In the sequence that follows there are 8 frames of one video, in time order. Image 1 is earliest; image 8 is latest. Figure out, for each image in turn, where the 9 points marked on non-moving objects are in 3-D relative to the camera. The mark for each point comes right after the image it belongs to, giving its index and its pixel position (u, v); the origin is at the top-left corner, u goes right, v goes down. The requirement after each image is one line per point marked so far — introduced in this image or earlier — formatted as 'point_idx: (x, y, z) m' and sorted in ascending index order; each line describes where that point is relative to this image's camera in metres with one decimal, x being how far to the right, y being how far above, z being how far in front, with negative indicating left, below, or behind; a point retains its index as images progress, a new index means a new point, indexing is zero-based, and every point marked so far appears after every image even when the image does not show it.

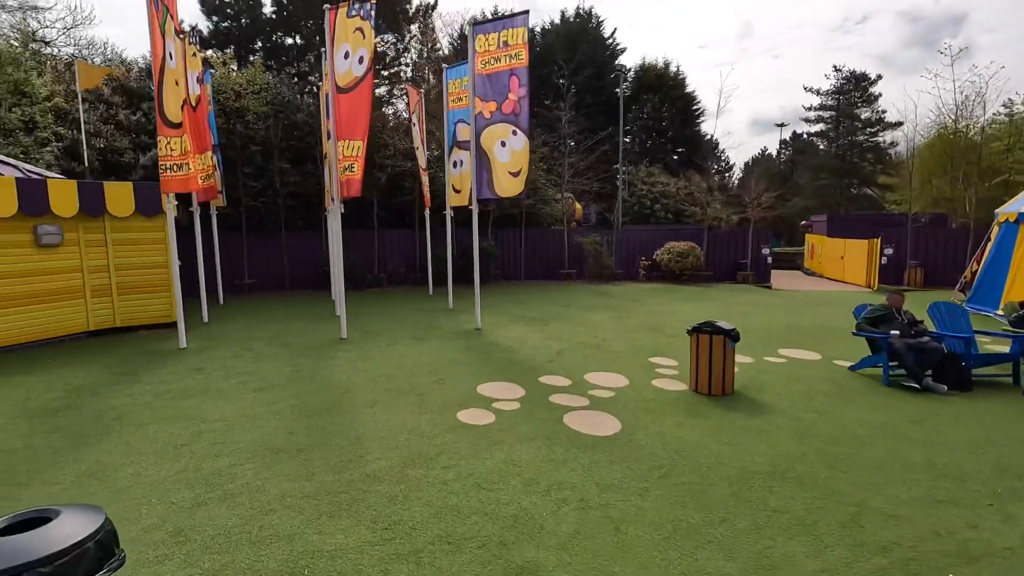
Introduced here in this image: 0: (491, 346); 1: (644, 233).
0: (-0.4, -1.0, +9.0) m
1: (+4.9, +2.0, +19.9) m
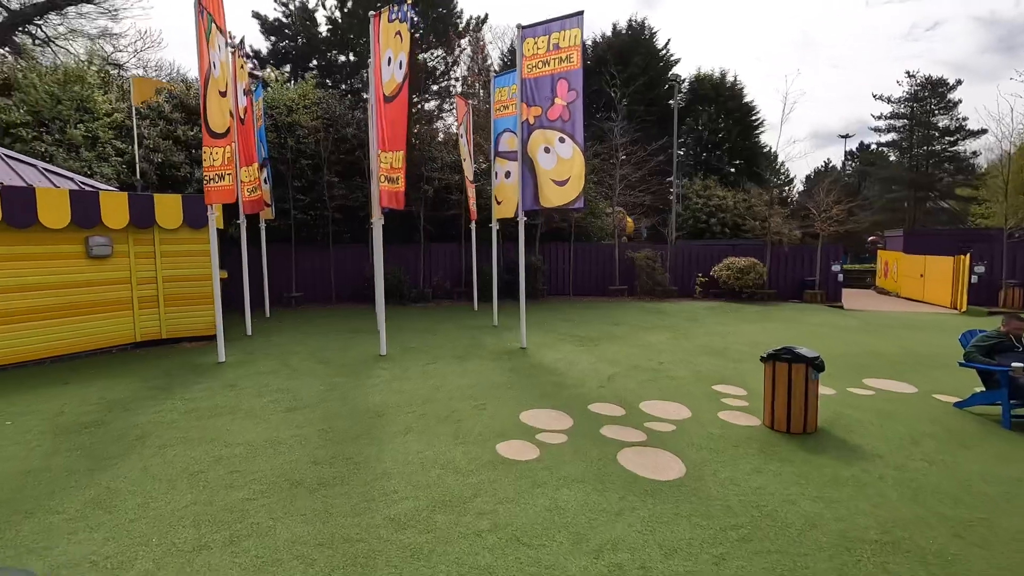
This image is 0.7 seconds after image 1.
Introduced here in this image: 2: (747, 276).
0: (+0.4, -1.2, +8.3) m
1: (+6.6, +1.4, +18.9) m
2: (+7.4, +0.4, +16.9) m
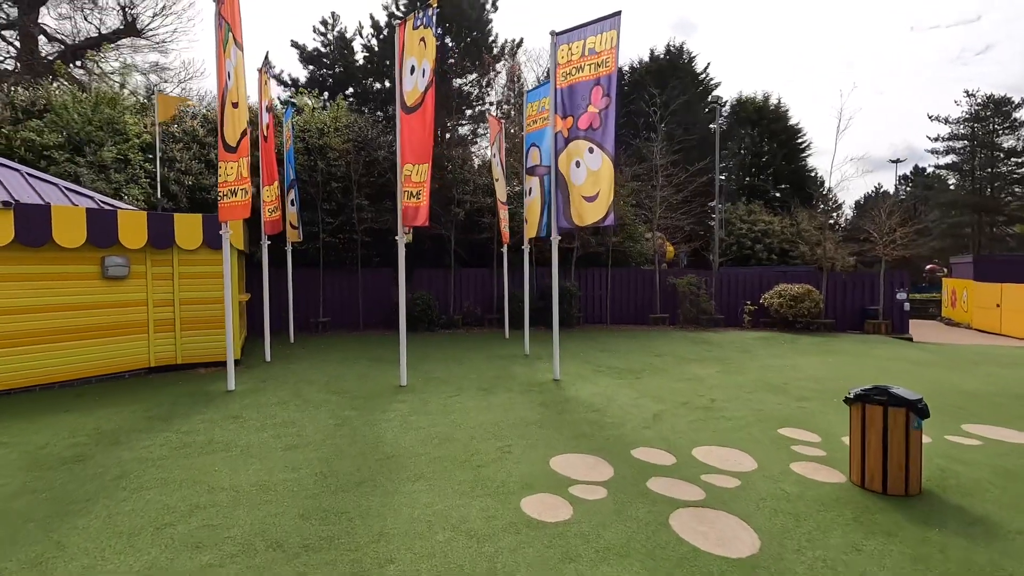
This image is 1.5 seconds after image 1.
0: (+0.8, -1.6, +7.4) m
1: (+7.8, +0.5, +17.6) m
2: (+8.4, -0.5, +15.6) m
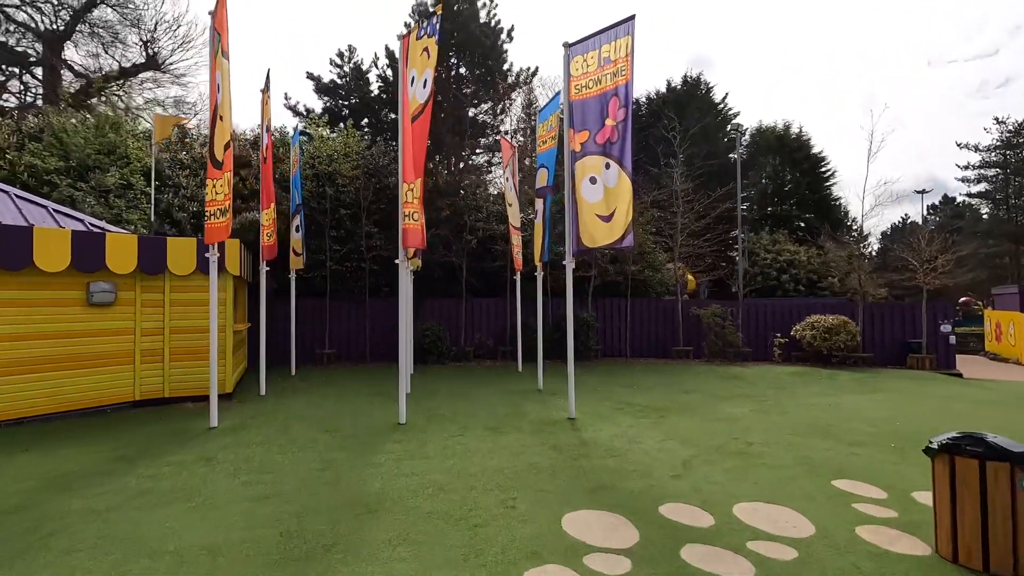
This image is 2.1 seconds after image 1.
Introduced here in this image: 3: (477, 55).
0: (+0.9, -1.9, +6.5) m
1: (+8.2, -0.5, +16.6) m
2: (+8.8, -1.3, +14.5) m
3: (-1.3, +8.5, +19.5) m
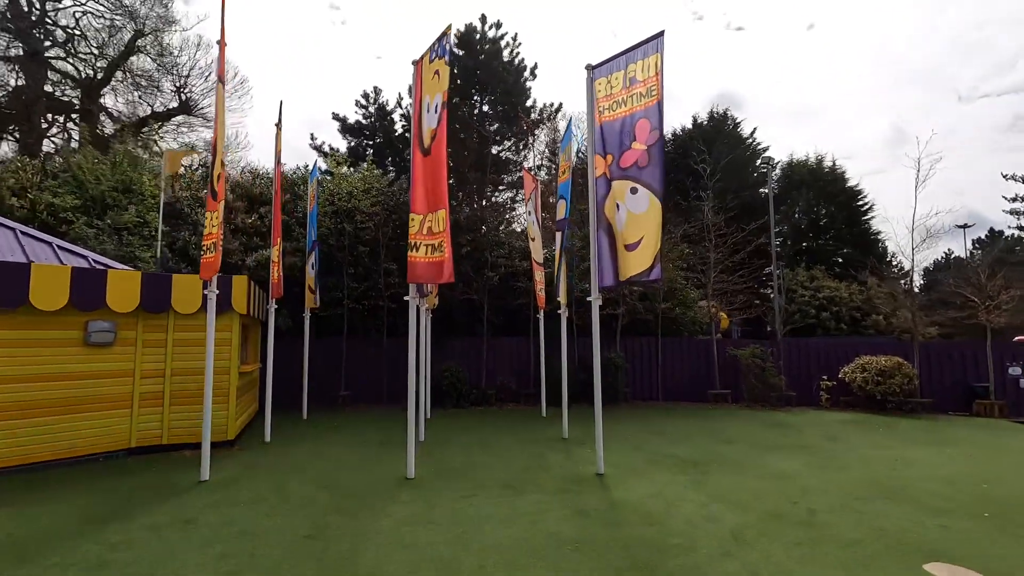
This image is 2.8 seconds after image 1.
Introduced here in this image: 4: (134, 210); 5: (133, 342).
0: (+1.1, -2.3, +5.6) m
1: (+8.9, -1.6, +15.4) m
2: (+9.4, -2.3, +13.3) m
3: (-0.4, +7.1, +19.4) m
4: (-8.3, +1.7, +11.6) m
5: (-5.9, -0.8, +8.3) m
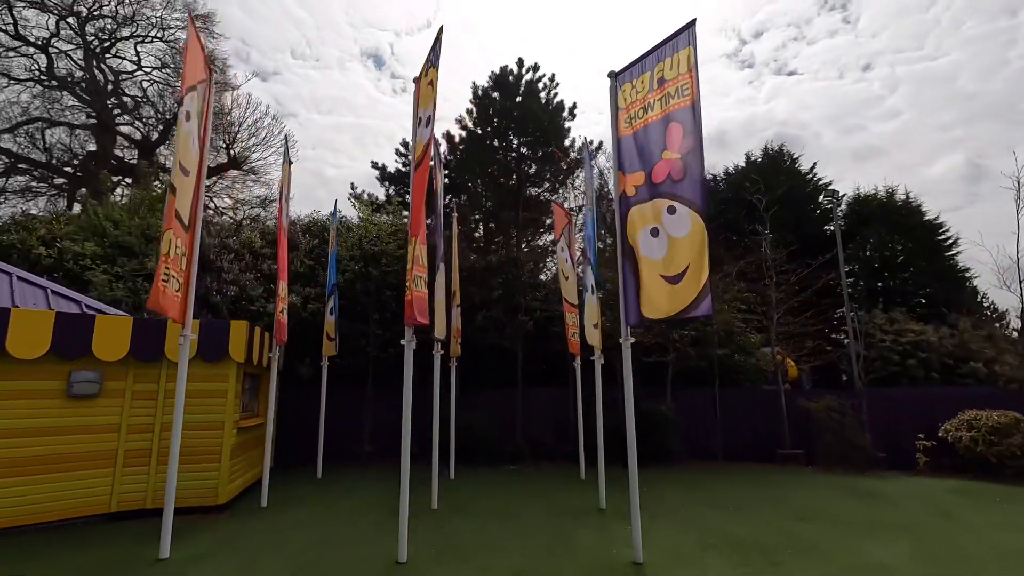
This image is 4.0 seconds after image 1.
0: (+1.1, -2.6, +4.2) m
1: (+9.9, -2.7, +13.2) m
2: (+10.1, -3.1, +10.9) m
3: (+0.9, +5.5, +18.9) m
4: (-7.6, +0.7, +11.4) m
5: (-5.6, -1.5, +7.6) m
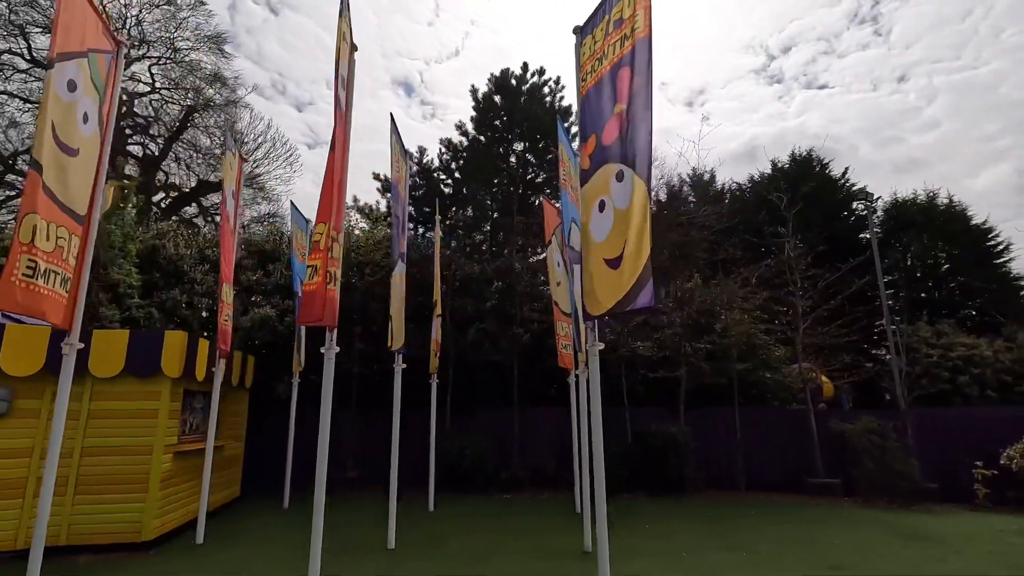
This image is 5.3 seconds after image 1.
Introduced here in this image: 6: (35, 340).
0: (+0.5, -2.5, +2.9) m
1: (+9.7, -2.7, +11.4) m
2: (+9.8, -3.1, +9.1) m
3: (+0.9, +5.1, +17.9) m
4: (-7.9, +0.4, +10.8) m
5: (-6.0, -1.6, +6.8) m
6: (-6.0, -0.6, +6.7) m
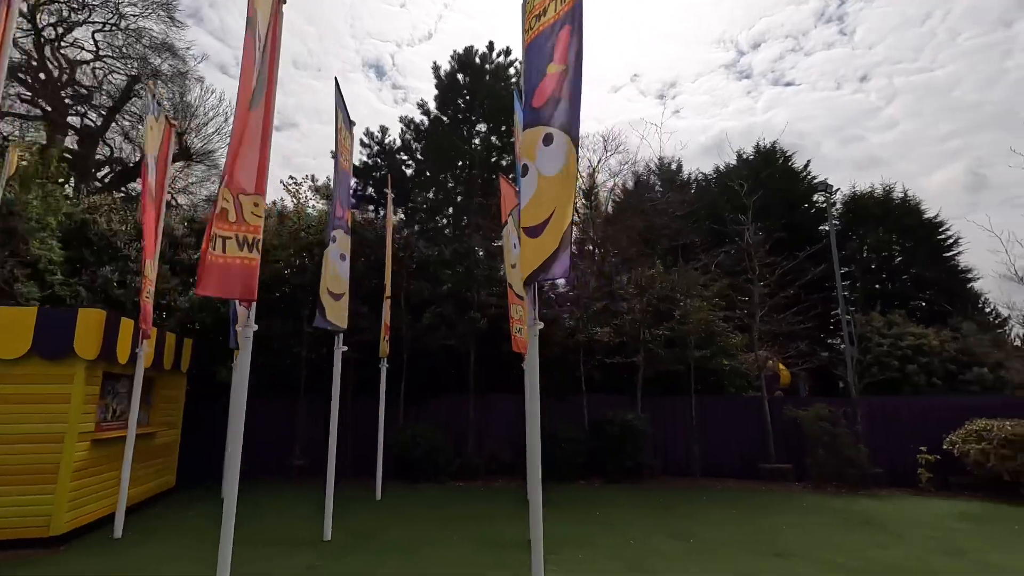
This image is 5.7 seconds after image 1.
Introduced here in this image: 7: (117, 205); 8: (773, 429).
0: (0.0, -2.3, +2.7) m
1: (+8.7, -2.5, +11.7) m
2: (+9.0, -2.9, +9.4) m
3: (-0.3, +5.6, +17.5) m
4: (-8.8, +0.9, +10.0) m
5: (-6.7, -1.3, +6.1) m
6: (-6.6, -0.3, +6.0) m
7: (-9.3, +2.0, +12.7) m
8: (+5.9, -3.2, +12.0) m
